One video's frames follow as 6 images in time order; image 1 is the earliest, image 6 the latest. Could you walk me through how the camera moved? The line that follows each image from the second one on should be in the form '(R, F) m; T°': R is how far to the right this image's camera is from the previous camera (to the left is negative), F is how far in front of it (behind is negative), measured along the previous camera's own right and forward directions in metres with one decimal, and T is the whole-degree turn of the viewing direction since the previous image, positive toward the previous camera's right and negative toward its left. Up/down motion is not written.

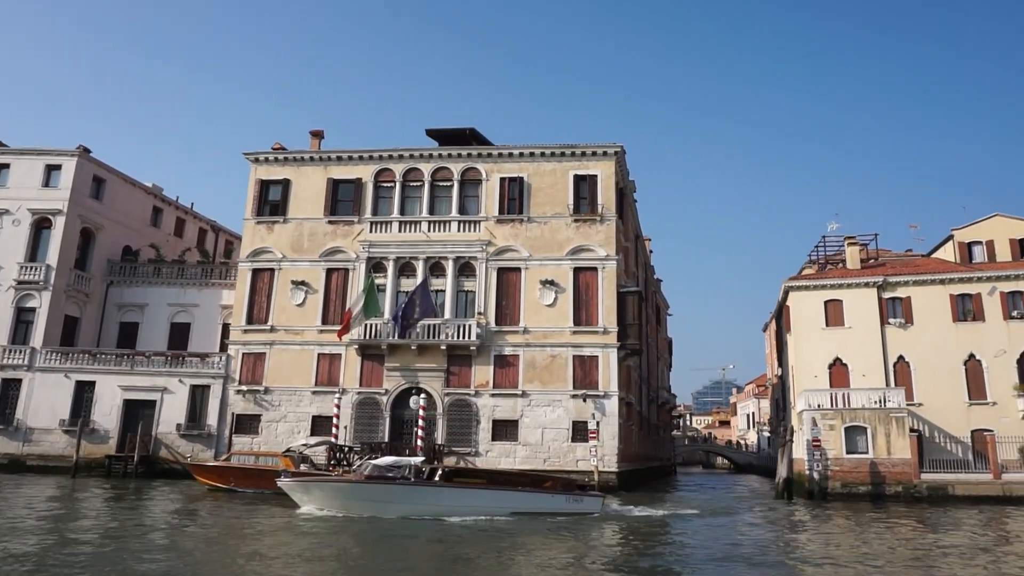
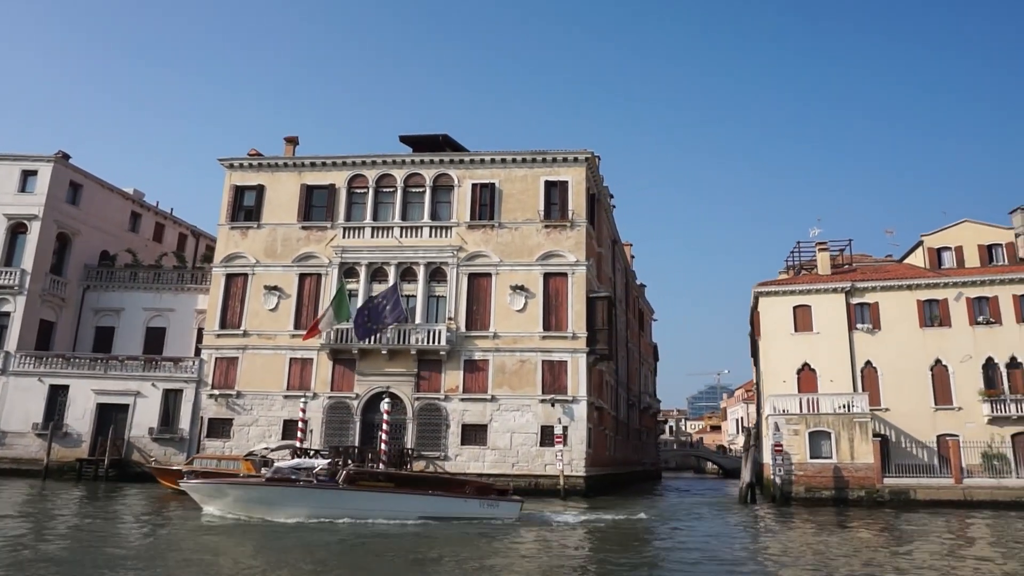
(+1.5, -0.2) m; 0°
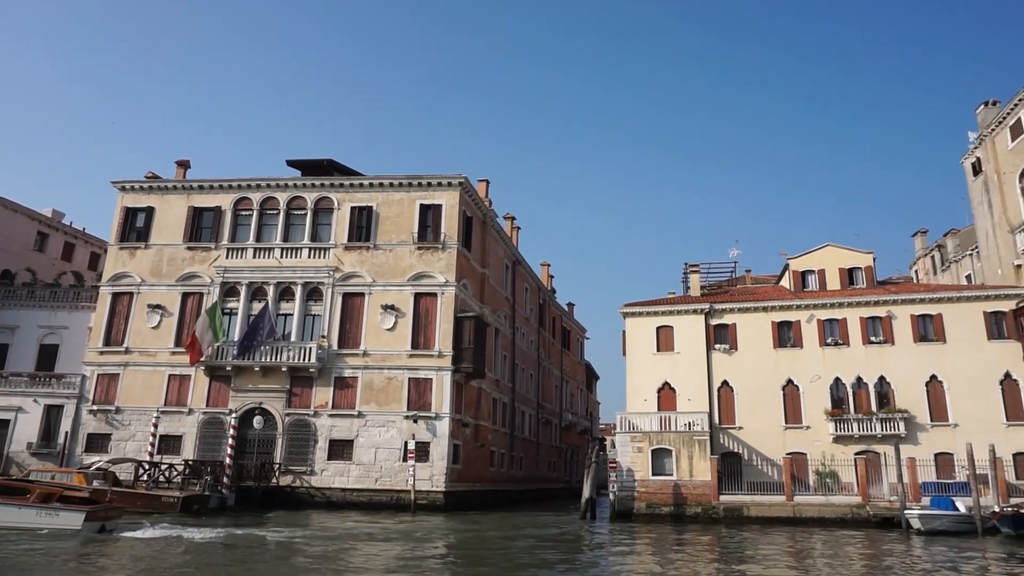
(+6.4, -1.0) m; 0°
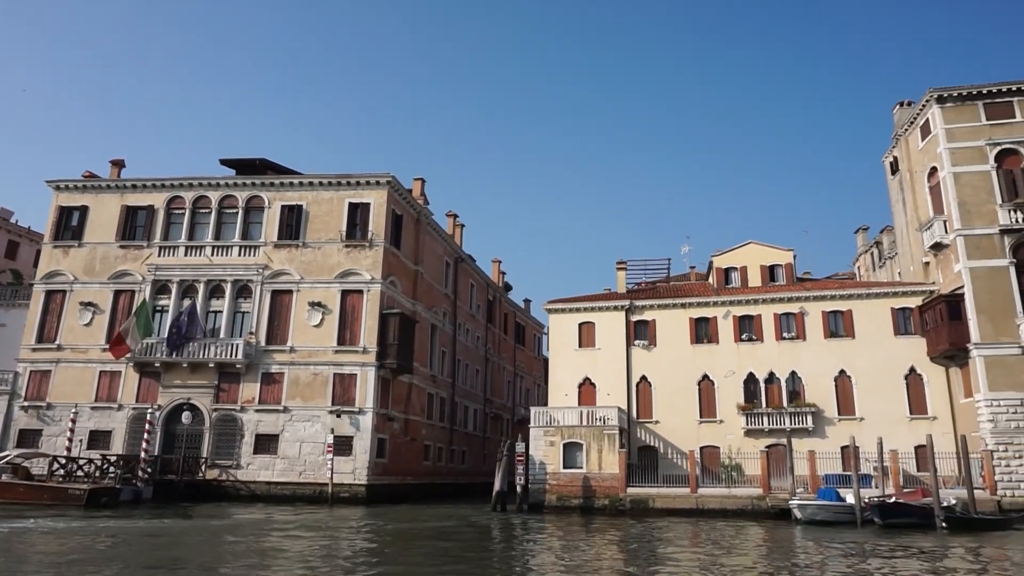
(+3.6, -0.6) m; 0°
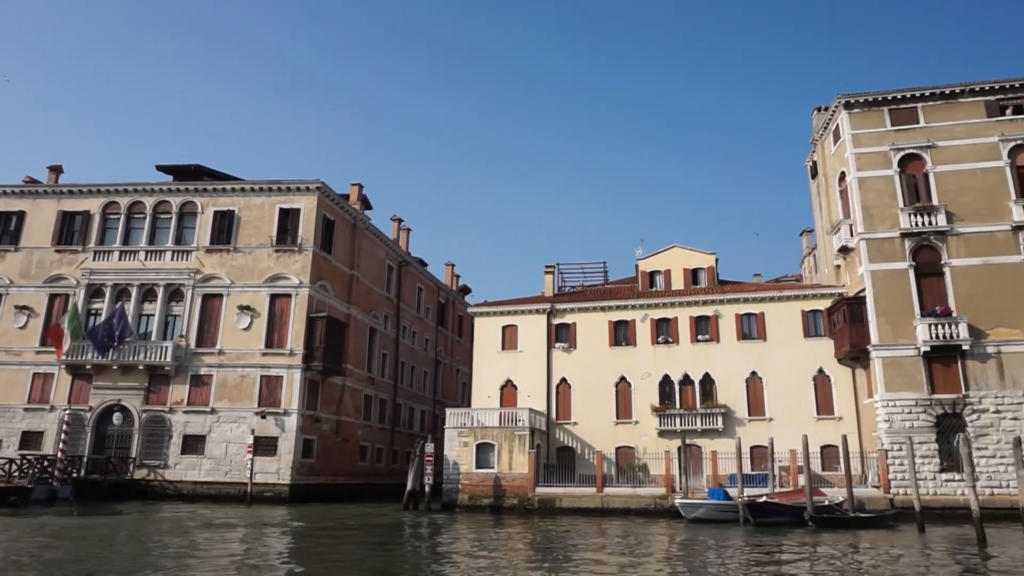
(+3.8, -0.6) m; 0°
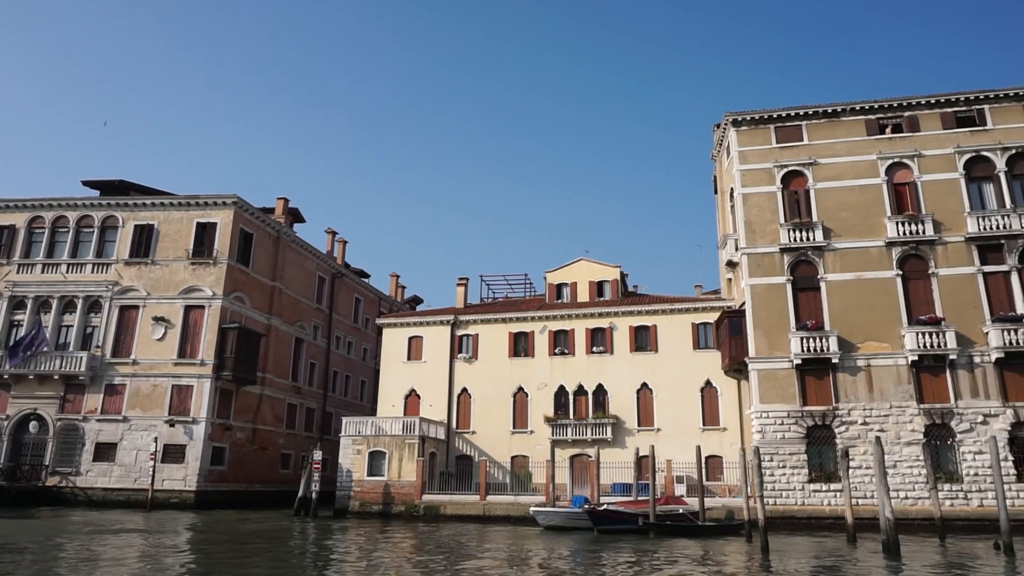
(+5.2, -0.8) m; -1°
